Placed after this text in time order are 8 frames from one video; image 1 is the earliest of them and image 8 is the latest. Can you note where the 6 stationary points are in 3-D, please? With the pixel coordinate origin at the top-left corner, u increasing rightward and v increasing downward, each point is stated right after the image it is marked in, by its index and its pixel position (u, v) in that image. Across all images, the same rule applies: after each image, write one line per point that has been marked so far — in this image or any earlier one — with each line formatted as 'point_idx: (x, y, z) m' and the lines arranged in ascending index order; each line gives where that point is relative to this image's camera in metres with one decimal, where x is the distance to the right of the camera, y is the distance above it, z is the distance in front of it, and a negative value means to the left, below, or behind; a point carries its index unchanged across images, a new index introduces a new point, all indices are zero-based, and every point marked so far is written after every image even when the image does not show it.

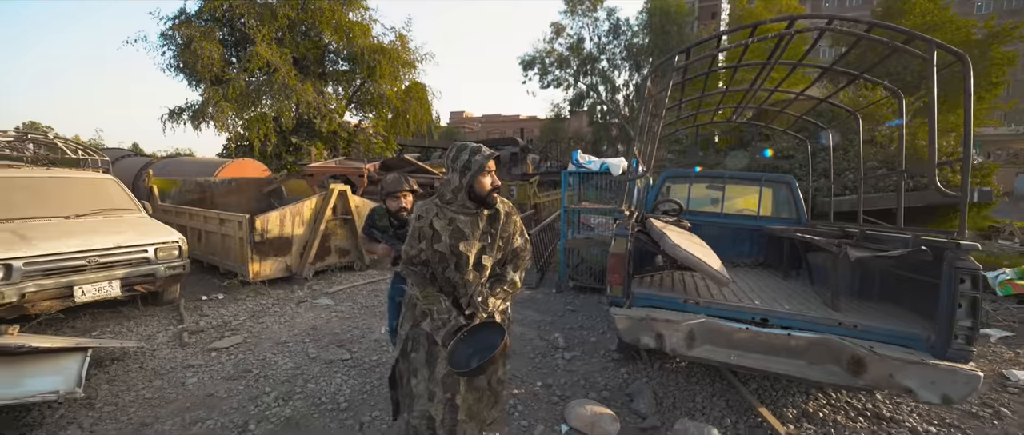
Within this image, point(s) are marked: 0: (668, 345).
0: (+1.0, -0.8, +2.6) m
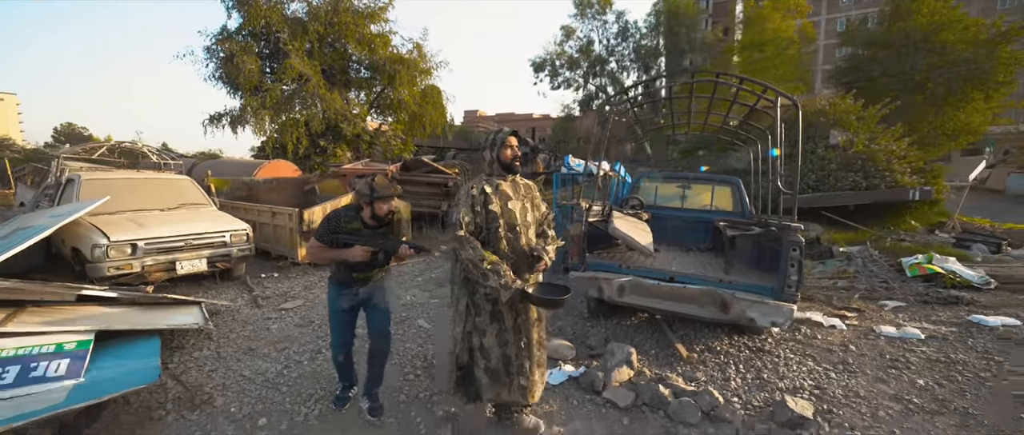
0: (+0.9, -0.7, +3.7) m
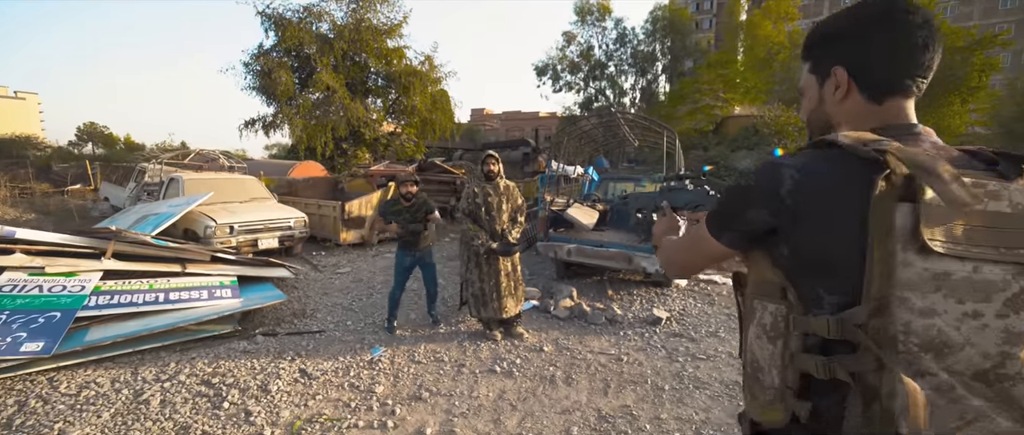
0: (+0.7, -0.5, +5.7) m
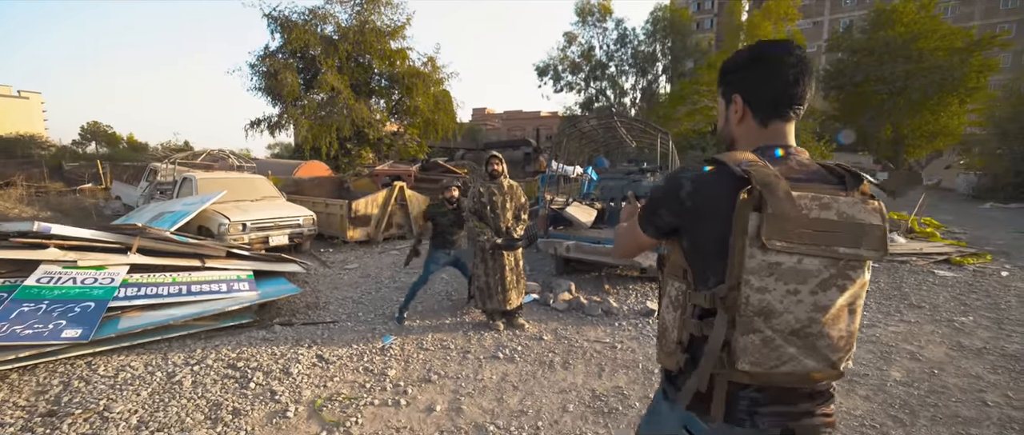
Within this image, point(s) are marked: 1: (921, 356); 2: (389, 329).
0: (+0.7, -0.5, +6.0) m
1: (+3.6, -1.2, +3.5) m
2: (-1.5, -1.3, +4.7) m
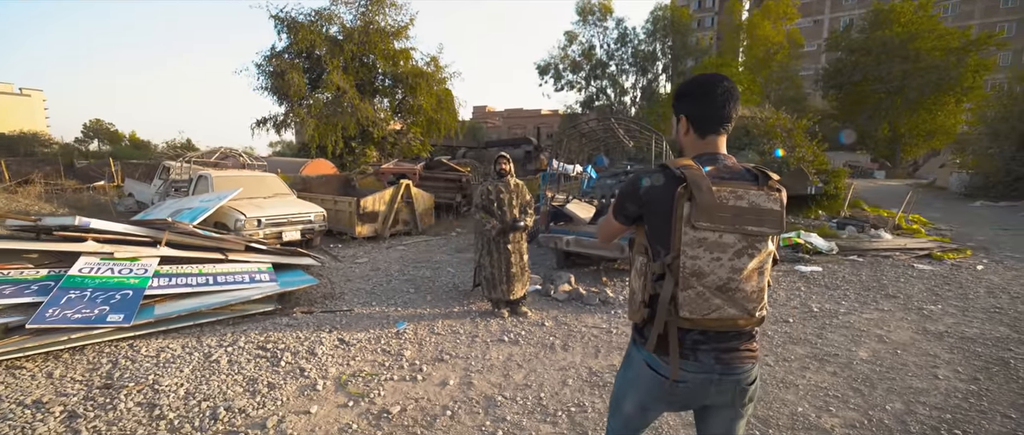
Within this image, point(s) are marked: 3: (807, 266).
0: (+0.8, -0.5, +6.3) m
1: (+3.7, -1.2, +3.9) m
2: (-1.4, -1.3, +5.0) m
3: (+4.9, -0.8, +6.6) m
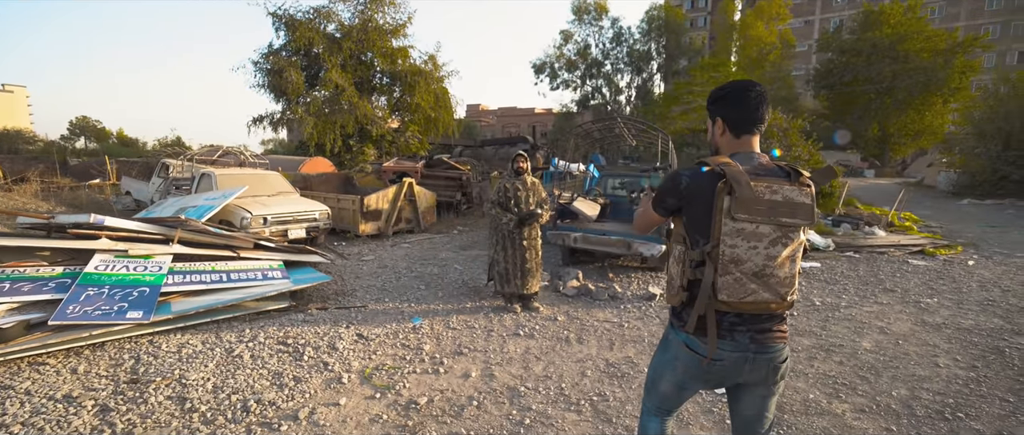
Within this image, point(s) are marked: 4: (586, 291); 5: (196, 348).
0: (+0.9, -0.4, +6.5) m
1: (+3.9, -1.2, +4.0) m
2: (-1.2, -1.2, +5.1) m
3: (+5.1, -0.8, +6.8) m
4: (+1.0, -1.0, +5.6) m
5: (-3.2, -1.3, +4.0) m
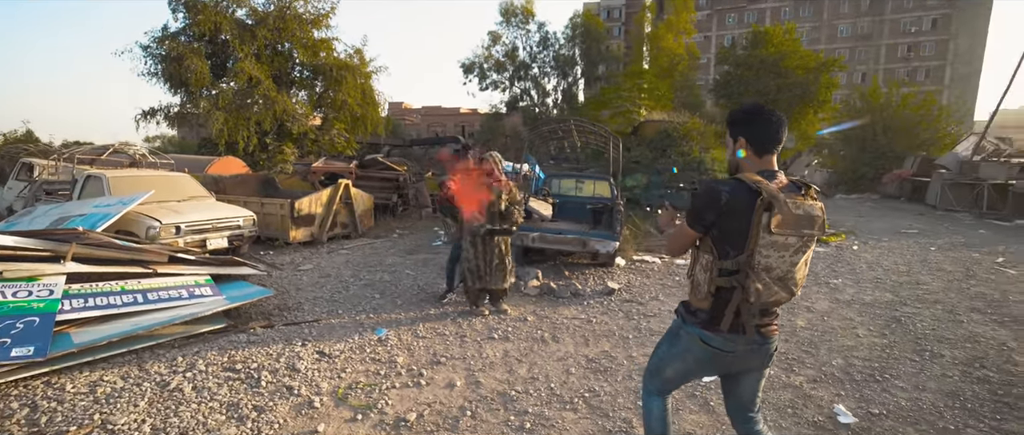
0: (+0.2, -0.4, +6.5) m
1: (+3.6, -1.1, +4.7) m
2: (-1.6, -1.3, +4.8) m
3: (+4.3, -0.7, +7.6) m
4: (+0.5, -1.0, +5.7) m
5: (-3.4, -1.4, +3.4) m
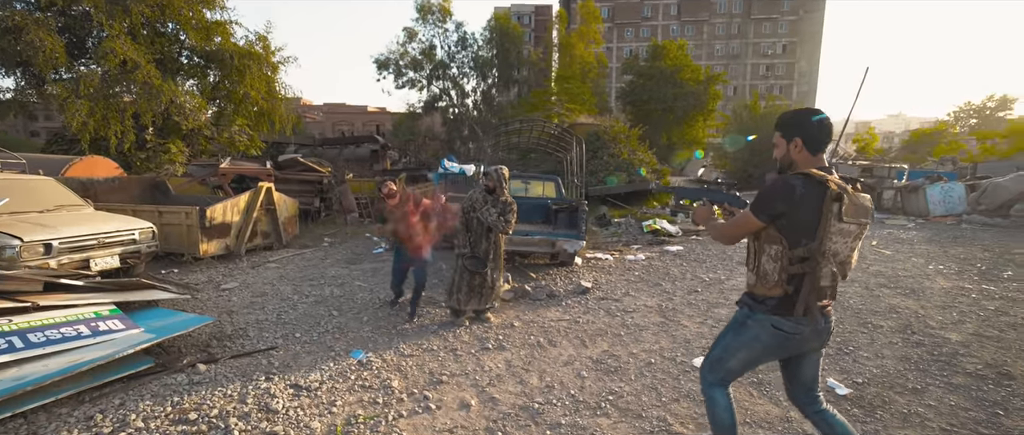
0: (-0.3, -0.5, +6.3) m
1: (+3.4, -1.0, +5.2) m
2: (-1.7, -1.4, +4.2) m
3: (+3.4, -0.6, +8.2) m
4: (+0.2, -1.1, +5.6) m
5: (-3.2, -1.6, +2.5) m
